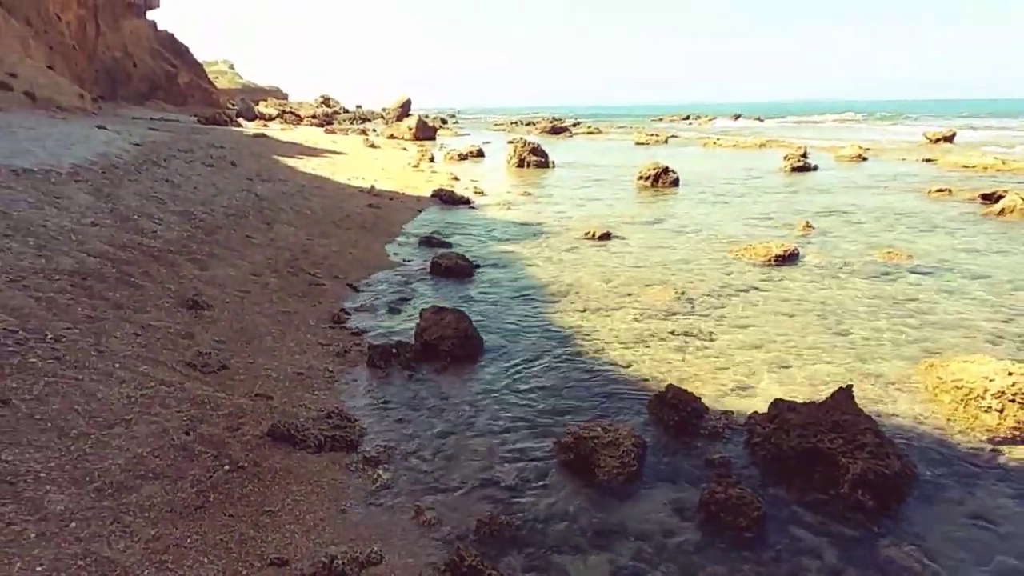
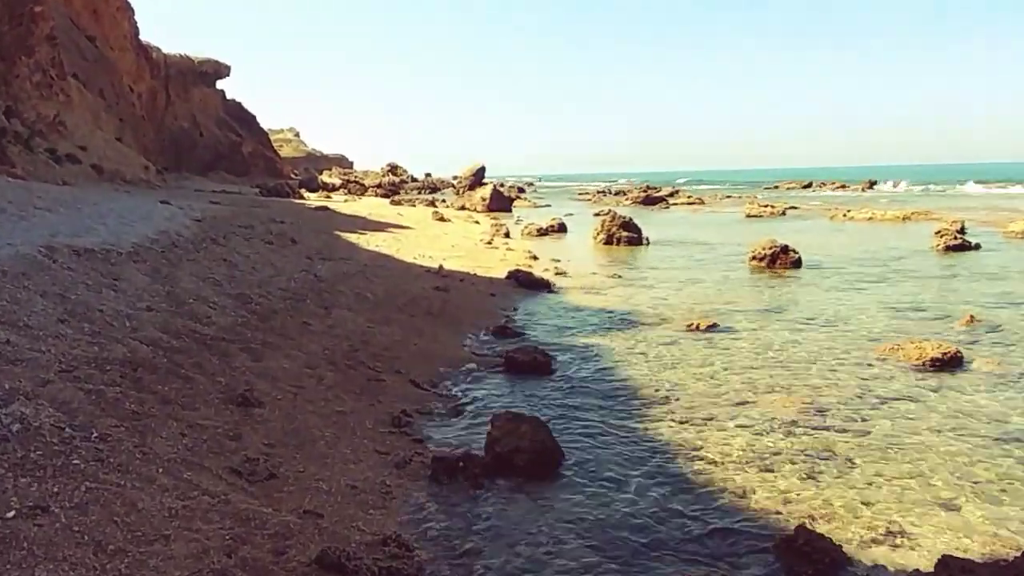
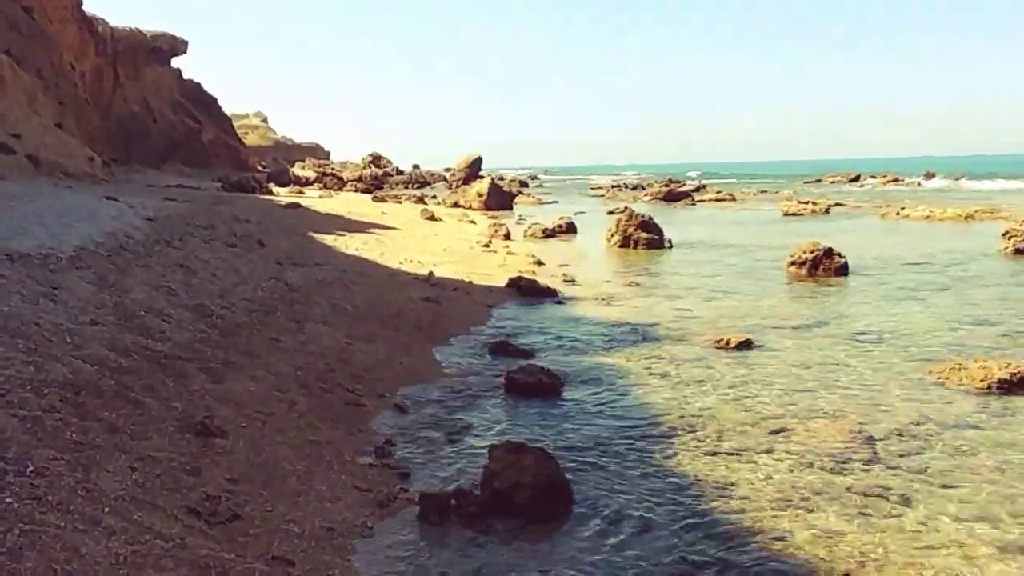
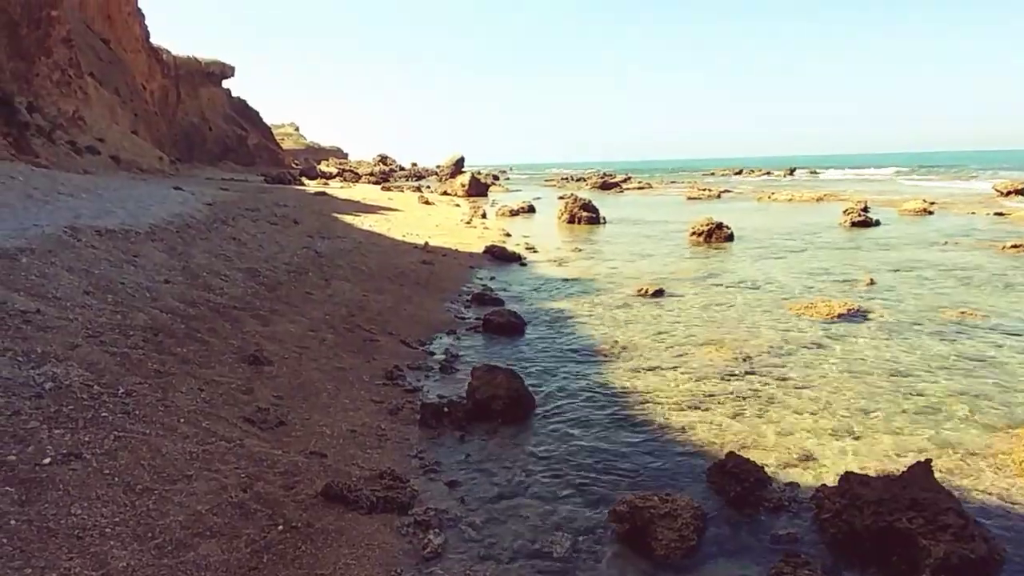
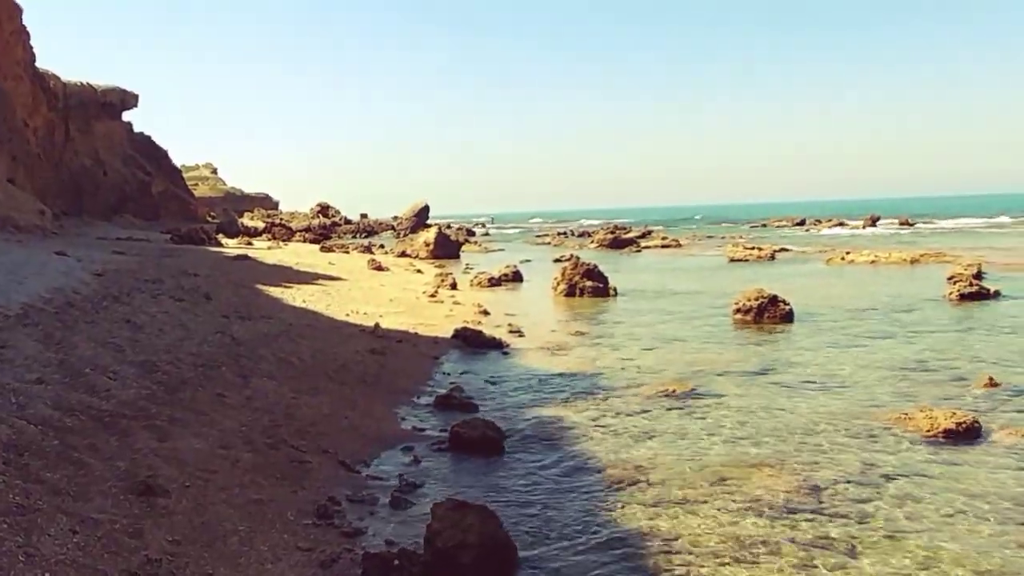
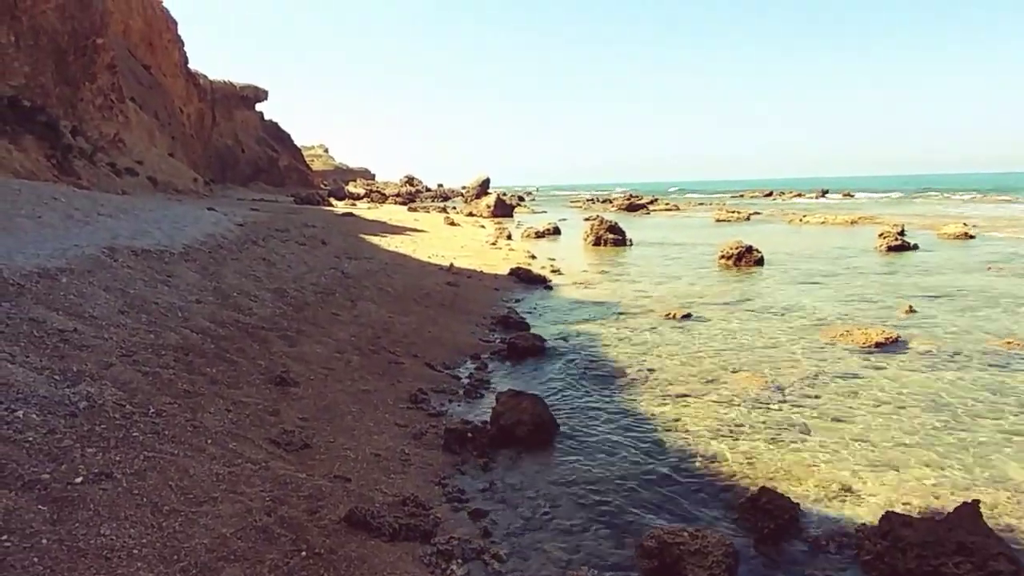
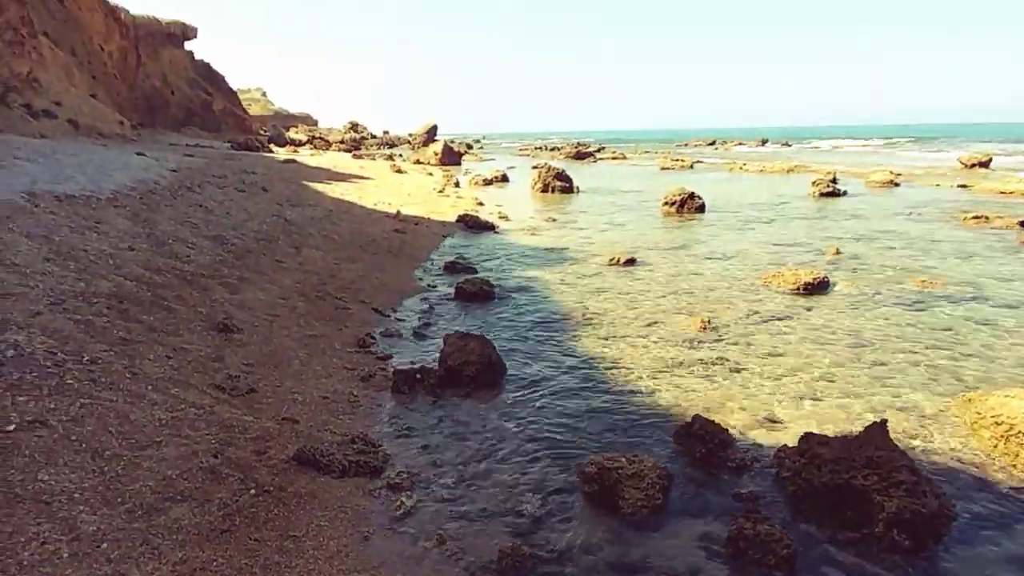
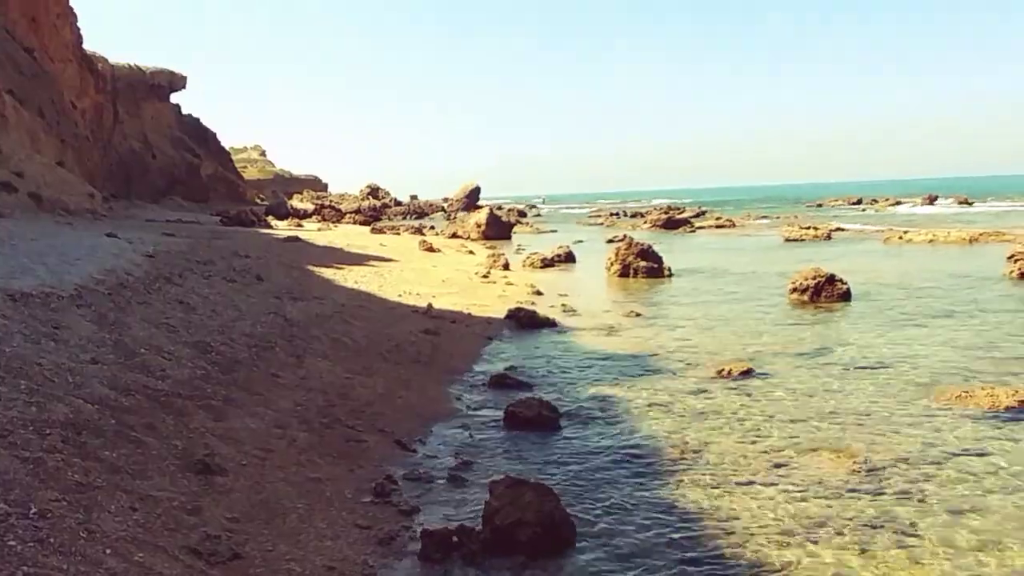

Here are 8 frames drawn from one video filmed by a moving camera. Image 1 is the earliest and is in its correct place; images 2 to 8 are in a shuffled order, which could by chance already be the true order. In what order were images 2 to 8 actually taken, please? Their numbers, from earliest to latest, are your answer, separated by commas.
7, 4, 6, 2, 3, 8, 5
